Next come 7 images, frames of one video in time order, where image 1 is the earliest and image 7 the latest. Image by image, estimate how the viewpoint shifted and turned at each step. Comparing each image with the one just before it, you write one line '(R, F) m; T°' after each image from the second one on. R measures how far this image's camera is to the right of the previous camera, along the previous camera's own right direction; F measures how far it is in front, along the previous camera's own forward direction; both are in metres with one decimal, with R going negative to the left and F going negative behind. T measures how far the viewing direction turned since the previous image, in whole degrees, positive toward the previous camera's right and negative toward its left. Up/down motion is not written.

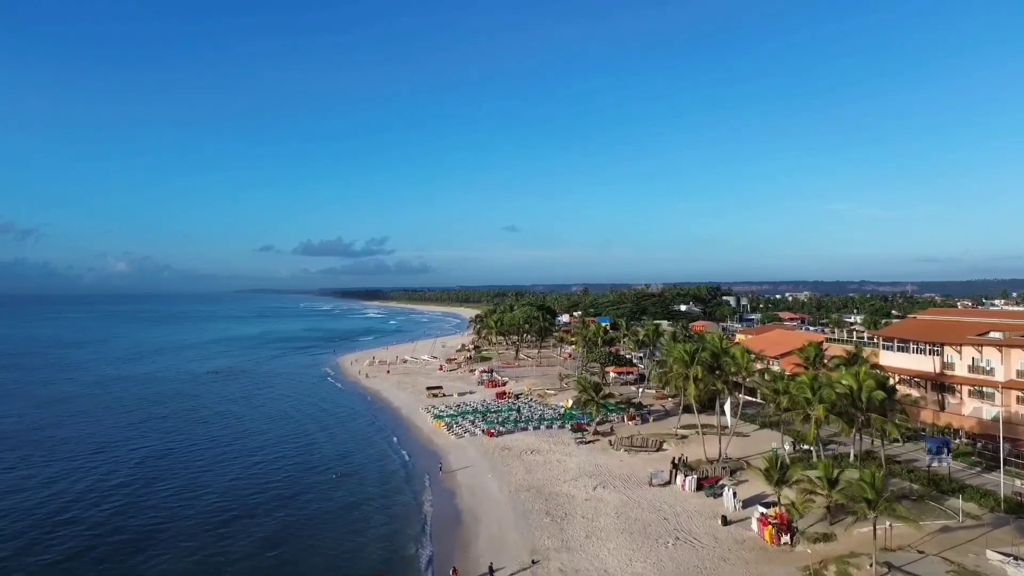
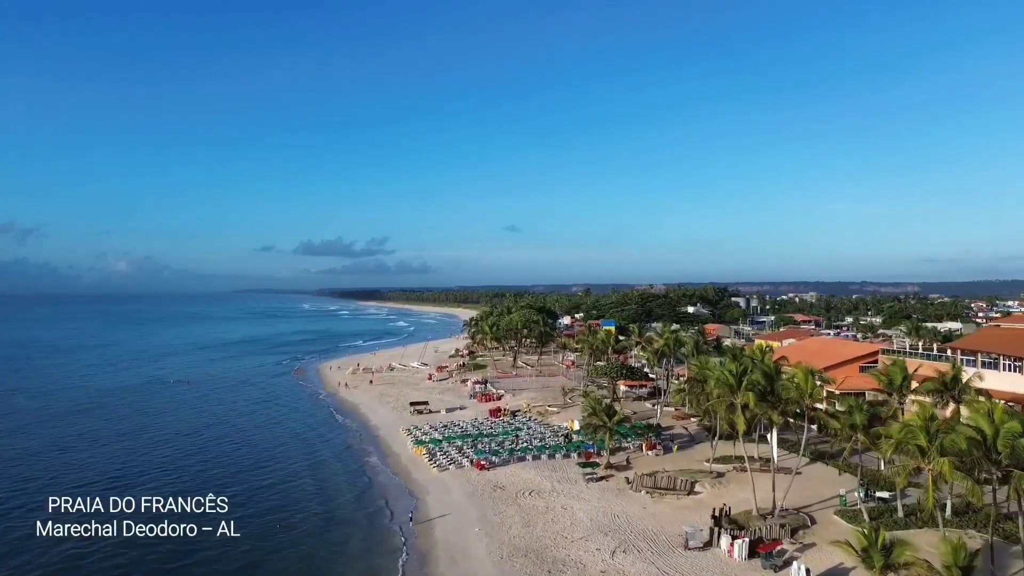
(+0.3, +6.8) m; 0°
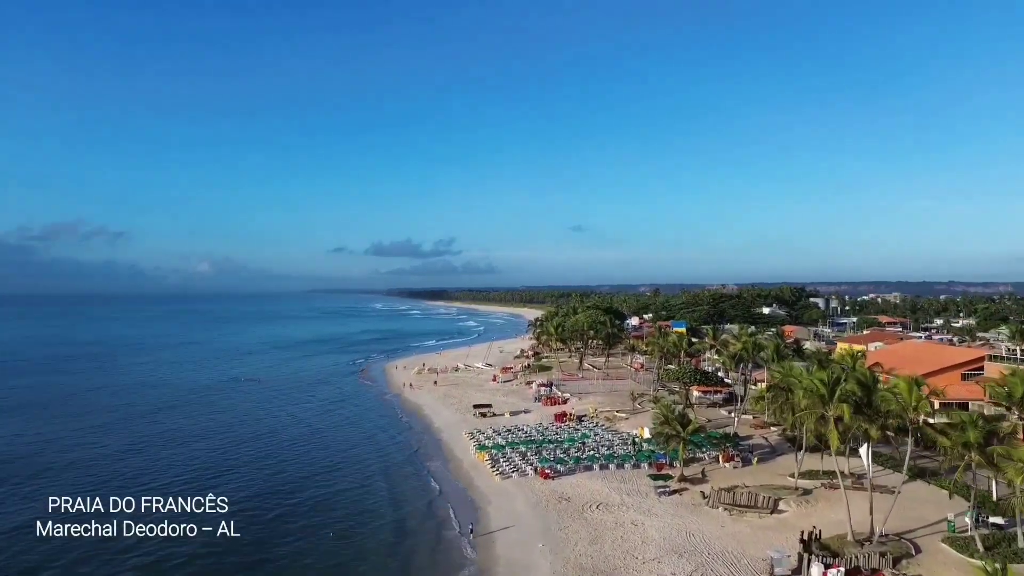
(0.0, +1.2) m; -6°
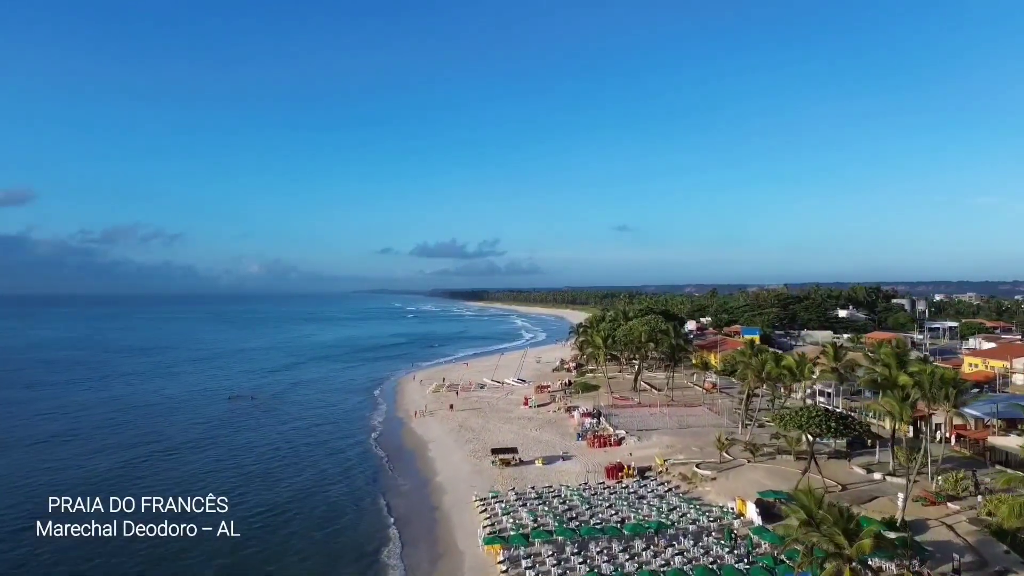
(+0.4, +12.4) m; -4°
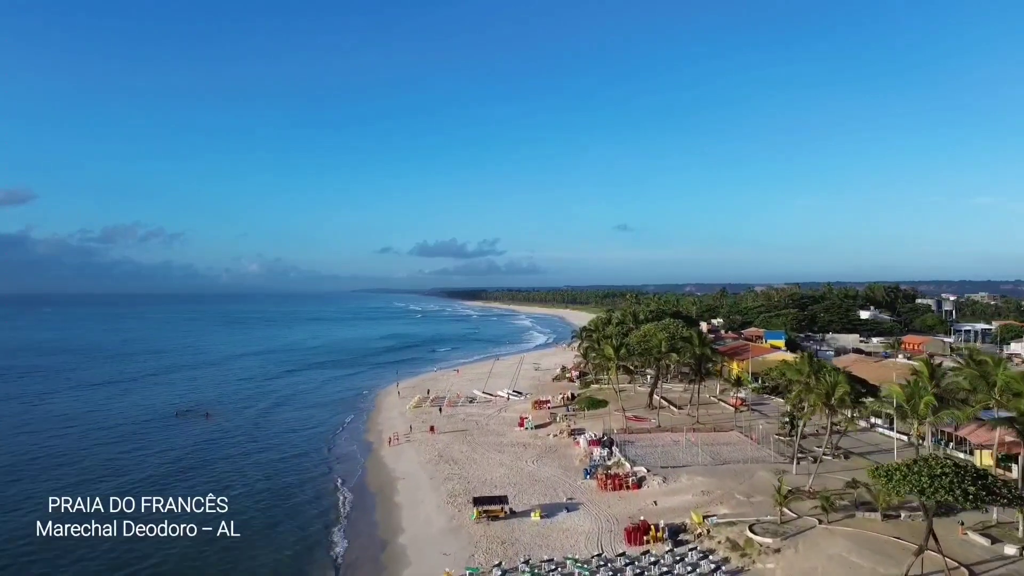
(+0.5, +7.8) m; 0°
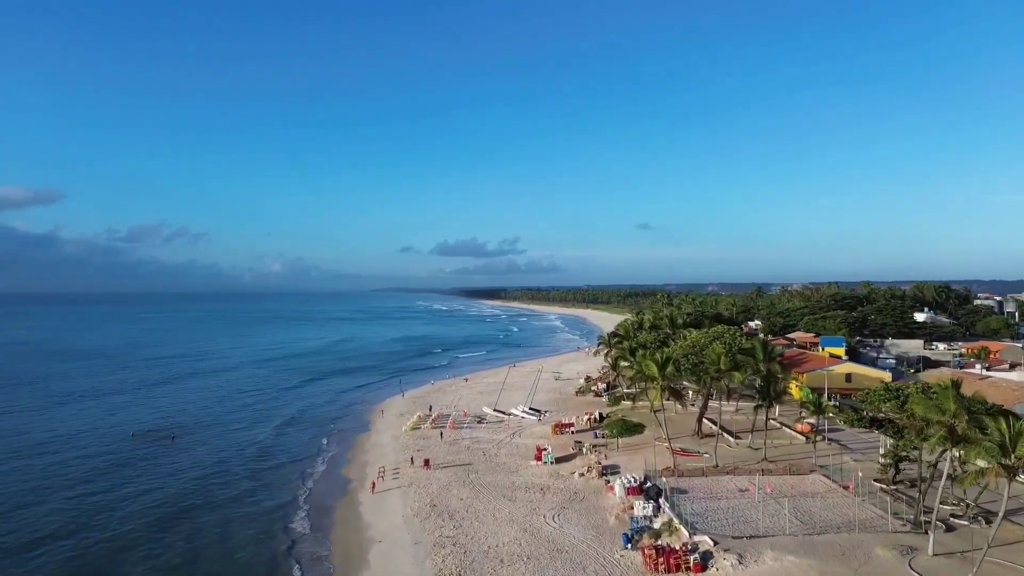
(+0.2, +7.9) m; -2°
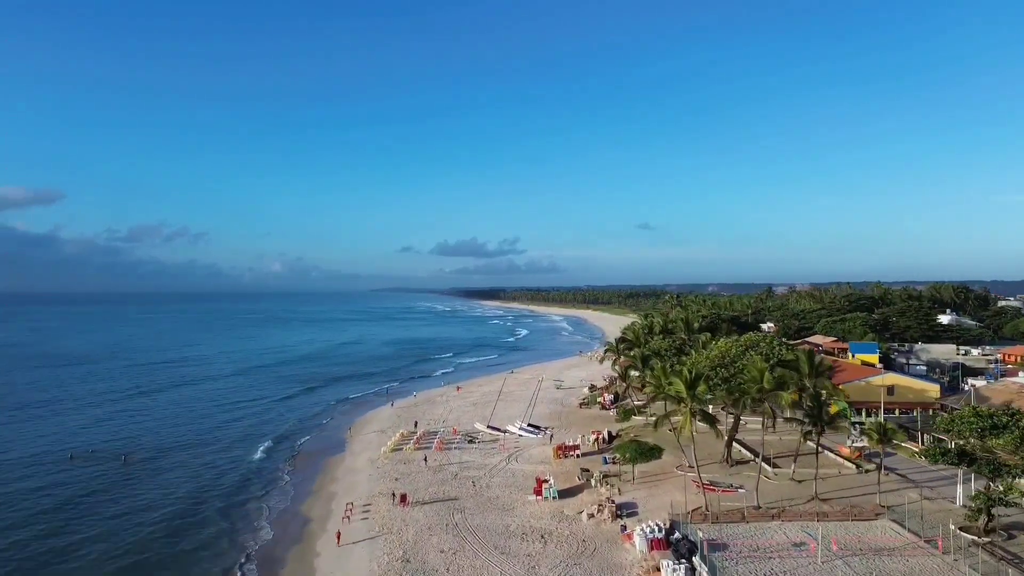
(+0.3, +5.4) m; 0°
